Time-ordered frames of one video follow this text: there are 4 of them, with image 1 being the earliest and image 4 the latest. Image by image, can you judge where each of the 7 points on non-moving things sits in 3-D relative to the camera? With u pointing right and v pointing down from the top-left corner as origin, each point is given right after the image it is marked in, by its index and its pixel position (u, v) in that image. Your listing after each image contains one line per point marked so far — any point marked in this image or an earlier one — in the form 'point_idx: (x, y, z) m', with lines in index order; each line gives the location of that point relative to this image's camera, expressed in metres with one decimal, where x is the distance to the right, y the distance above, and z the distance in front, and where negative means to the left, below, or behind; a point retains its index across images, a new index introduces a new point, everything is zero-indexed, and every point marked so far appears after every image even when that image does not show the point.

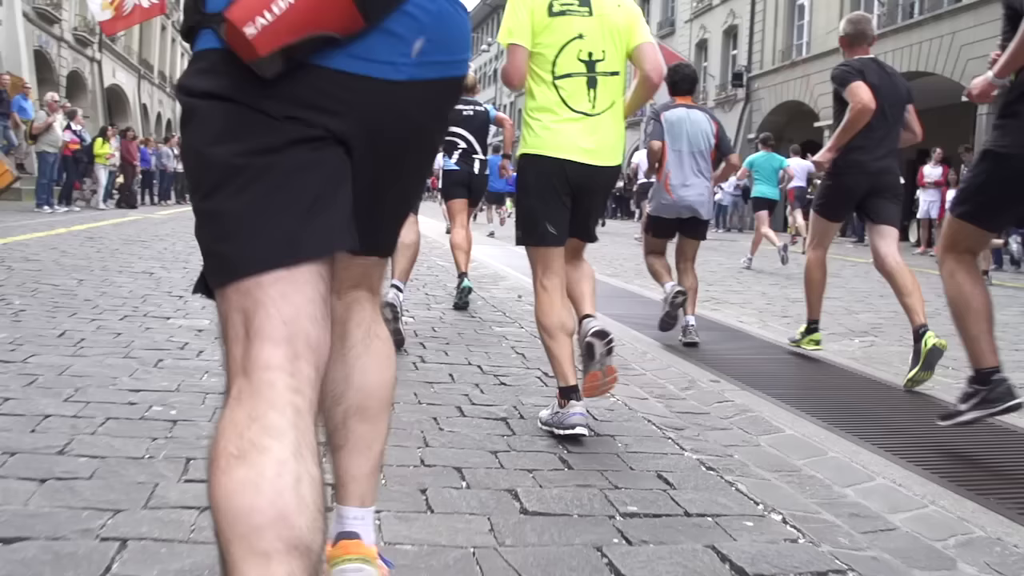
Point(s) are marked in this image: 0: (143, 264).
0: (-3.1, +0.2, +8.7) m
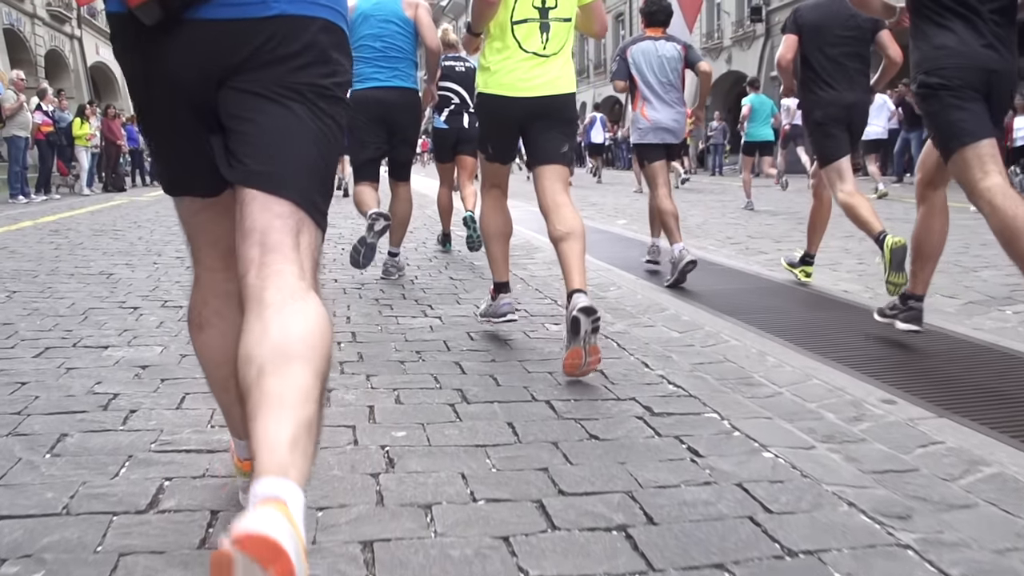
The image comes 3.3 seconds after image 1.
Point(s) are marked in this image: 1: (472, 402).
0: (-2.8, +0.2, +7.2) m
1: (-0.1, -0.4, +3.2) m
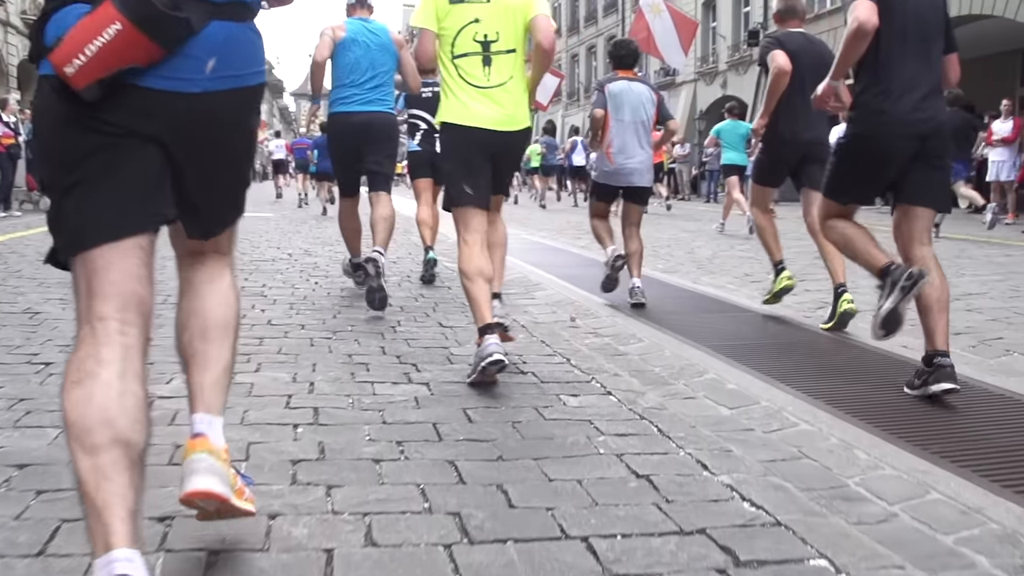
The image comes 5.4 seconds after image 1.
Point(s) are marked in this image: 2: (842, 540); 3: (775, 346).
0: (-2.8, 0.0, +6.1) m
1: (-0.1, -0.5, +2.2) m
2: (+0.8, -0.6, +2.4) m
3: (+1.3, -0.3, +5.3) m
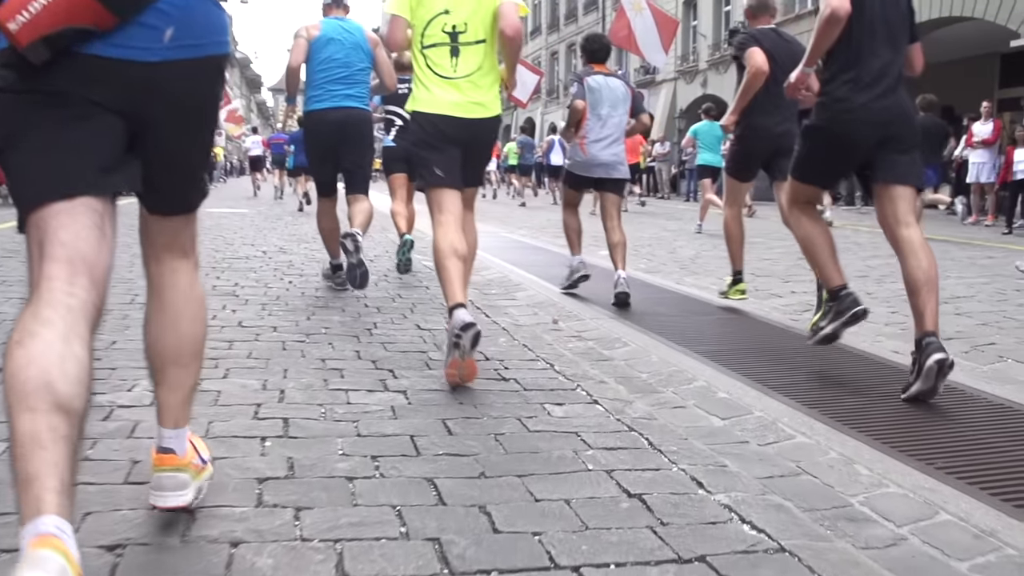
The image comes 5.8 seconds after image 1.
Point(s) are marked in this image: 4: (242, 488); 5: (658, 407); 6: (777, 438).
0: (-2.9, 0.0, +5.9) m
1: (-0.1, -0.6, +2.0) m
2: (+0.7, -0.6, +2.3) m
3: (+1.2, -0.3, +5.1) m
4: (-0.6, -0.5, +2.5) m
5: (+0.5, -0.4, +3.8) m
6: (+0.8, -0.5, +3.4) m
